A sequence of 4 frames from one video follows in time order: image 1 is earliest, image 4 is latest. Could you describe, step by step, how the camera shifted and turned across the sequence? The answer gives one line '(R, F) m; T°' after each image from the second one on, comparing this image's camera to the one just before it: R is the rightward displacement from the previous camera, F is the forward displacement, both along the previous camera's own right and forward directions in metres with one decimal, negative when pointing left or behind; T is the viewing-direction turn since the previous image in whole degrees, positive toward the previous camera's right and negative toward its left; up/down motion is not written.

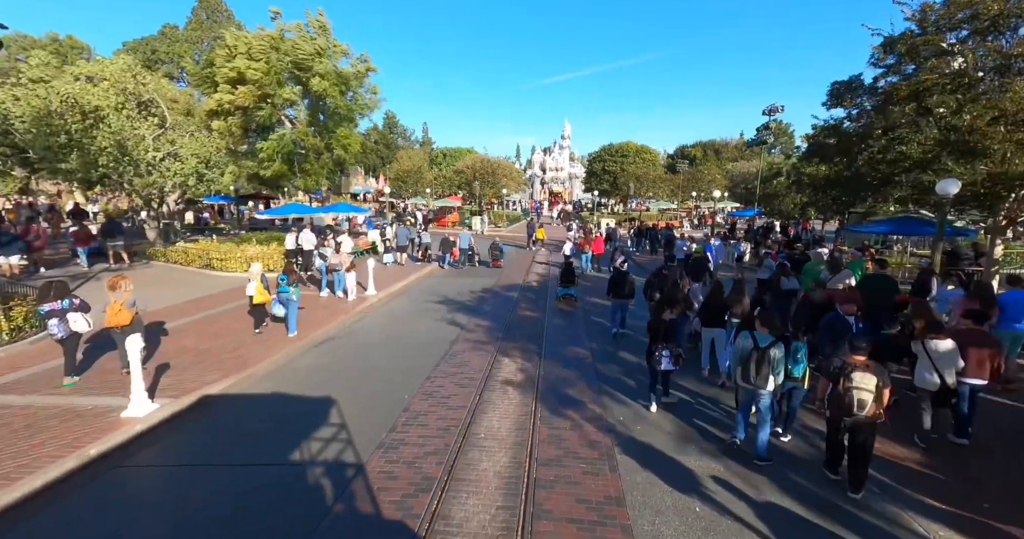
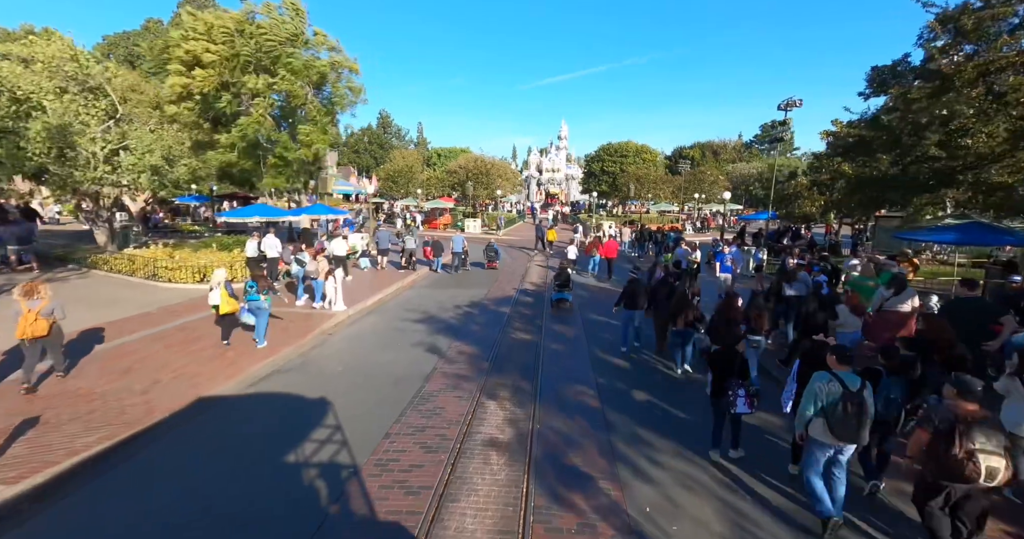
(+0.1, +1.6) m; 0°
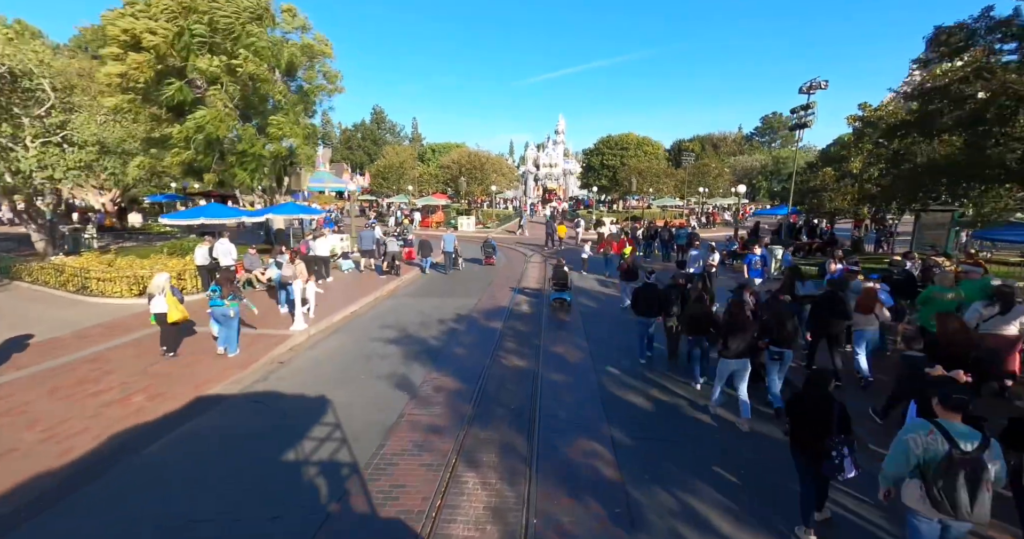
(+0.1, +1.6) m; 0°
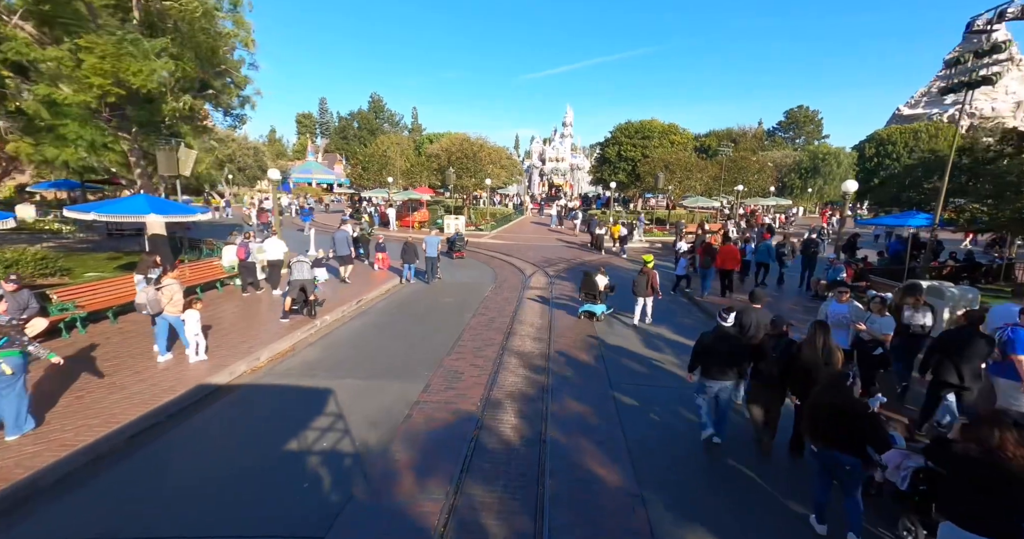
(+0.3, +5.6) m; 0°
